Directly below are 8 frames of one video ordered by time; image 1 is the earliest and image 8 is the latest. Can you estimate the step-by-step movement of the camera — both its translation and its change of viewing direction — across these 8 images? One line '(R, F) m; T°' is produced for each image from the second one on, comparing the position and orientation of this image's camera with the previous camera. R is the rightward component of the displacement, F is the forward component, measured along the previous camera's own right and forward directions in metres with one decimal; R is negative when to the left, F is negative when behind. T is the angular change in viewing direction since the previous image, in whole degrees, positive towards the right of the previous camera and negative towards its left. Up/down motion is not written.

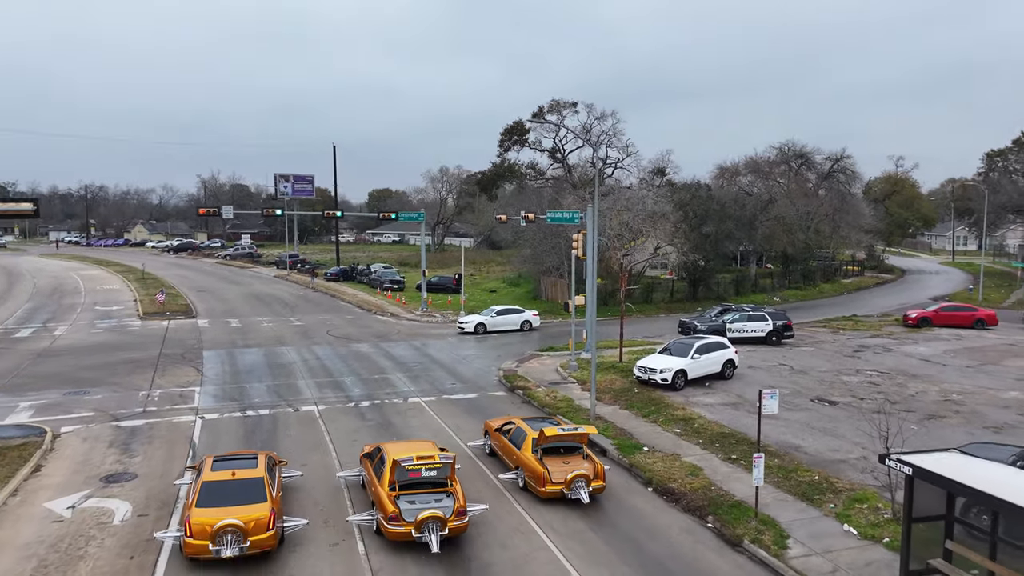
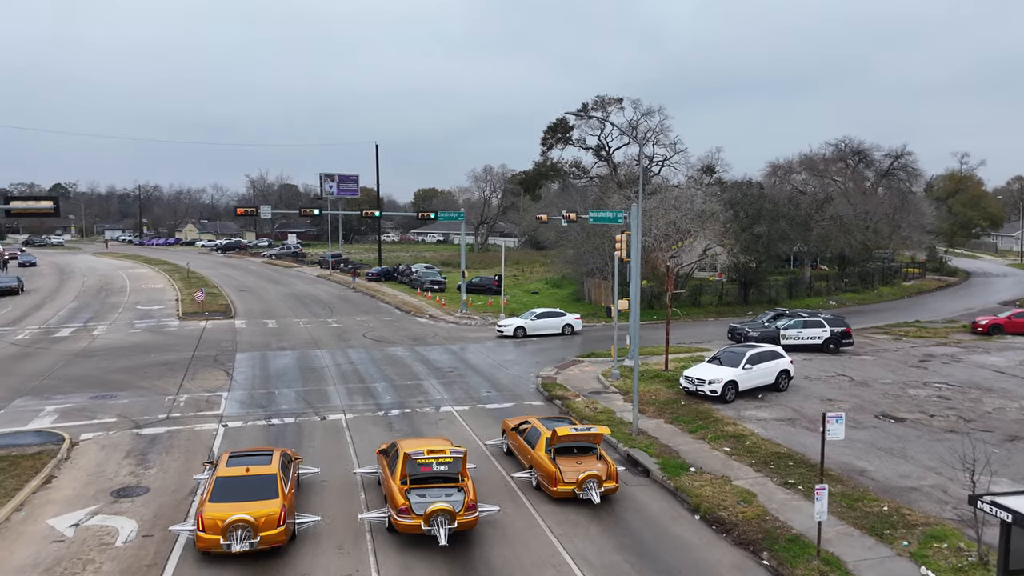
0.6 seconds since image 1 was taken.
(+0.2, +1.2) m; -3°
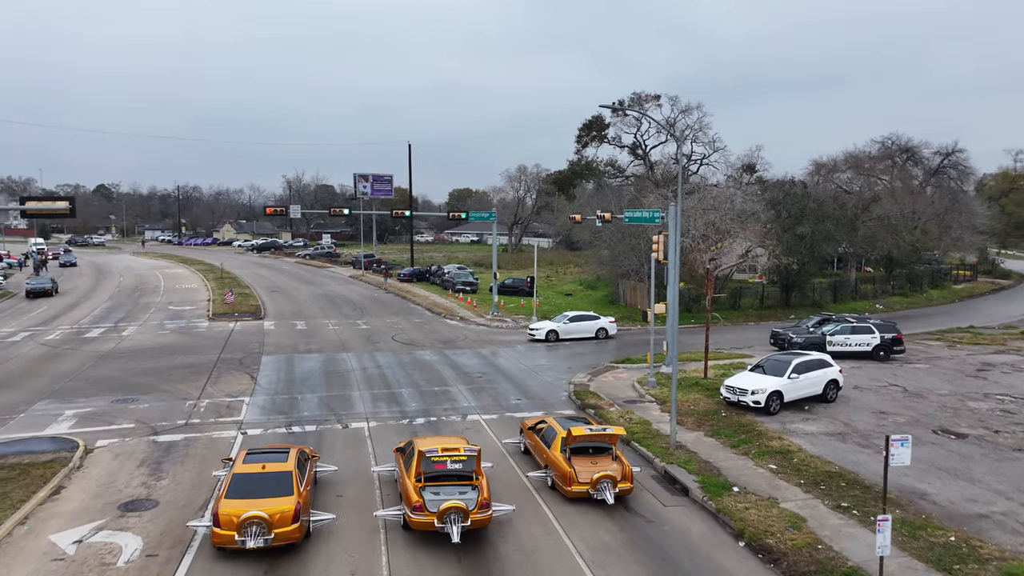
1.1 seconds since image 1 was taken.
(+0.1, +1.0) m; -3°
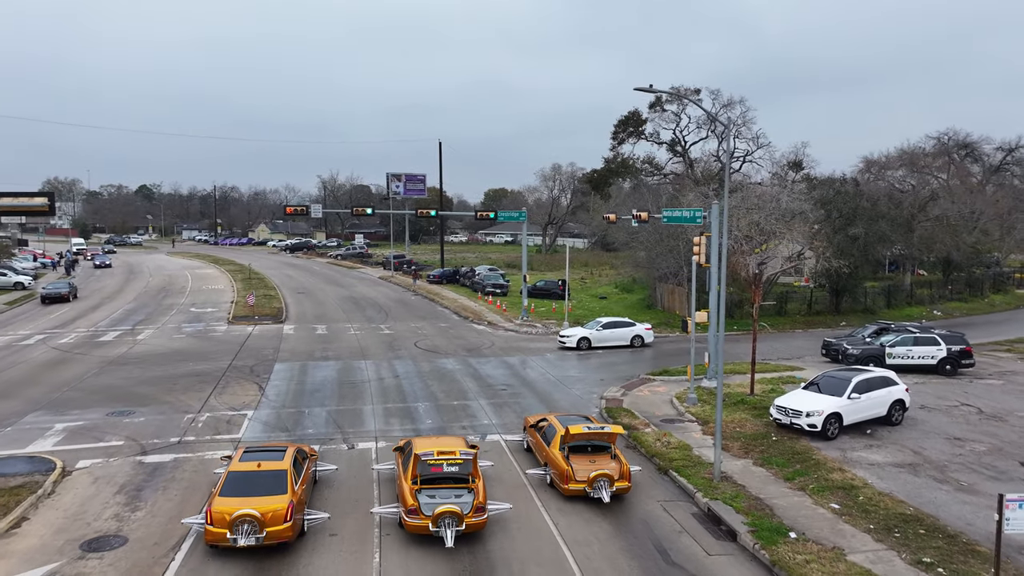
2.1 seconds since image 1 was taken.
(+0.3, +2.0) m; -3°
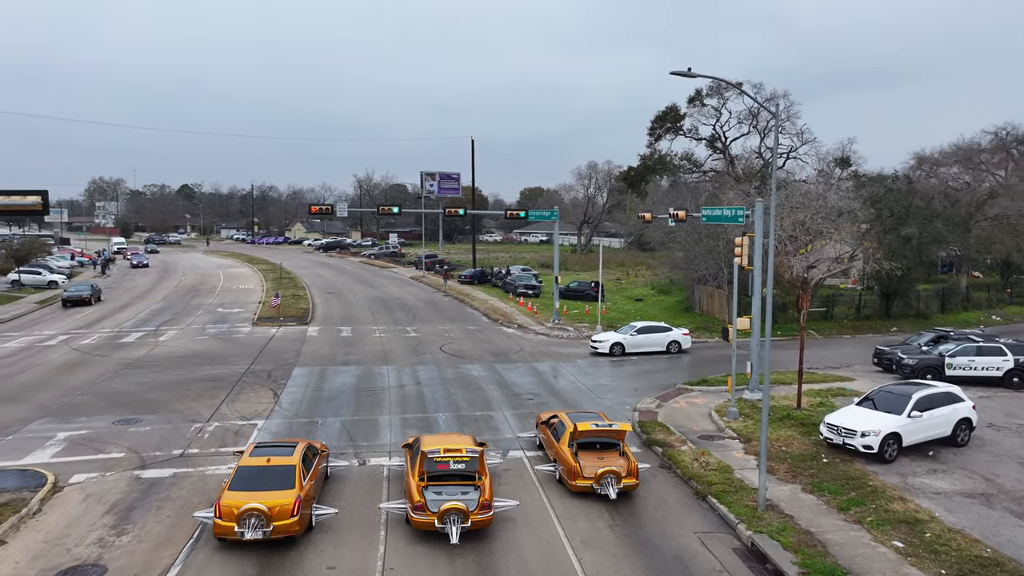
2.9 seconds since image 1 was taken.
(+0.3, +1.4) m; -3°
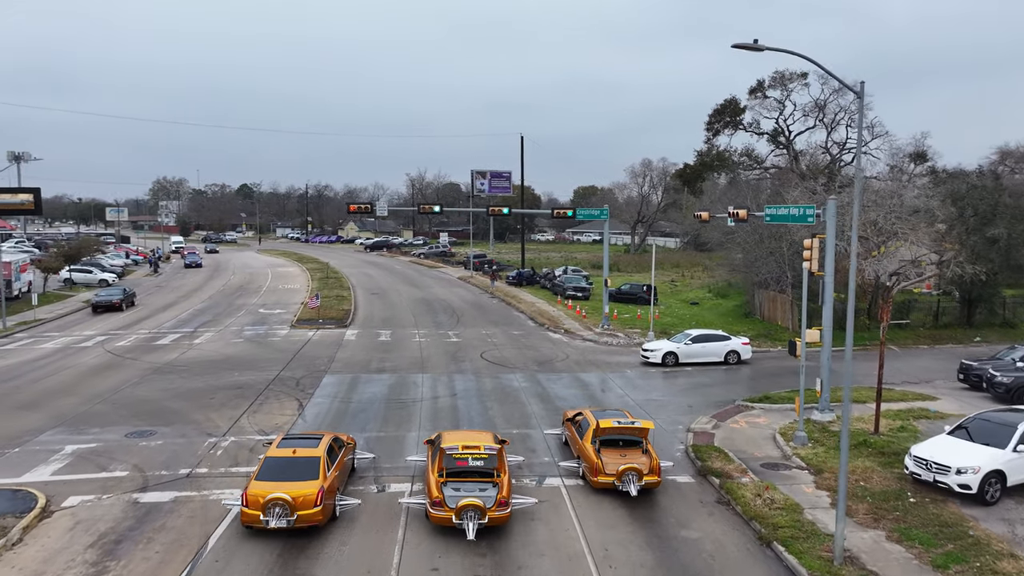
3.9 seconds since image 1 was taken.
(+0.3, +1.8) m; -4°
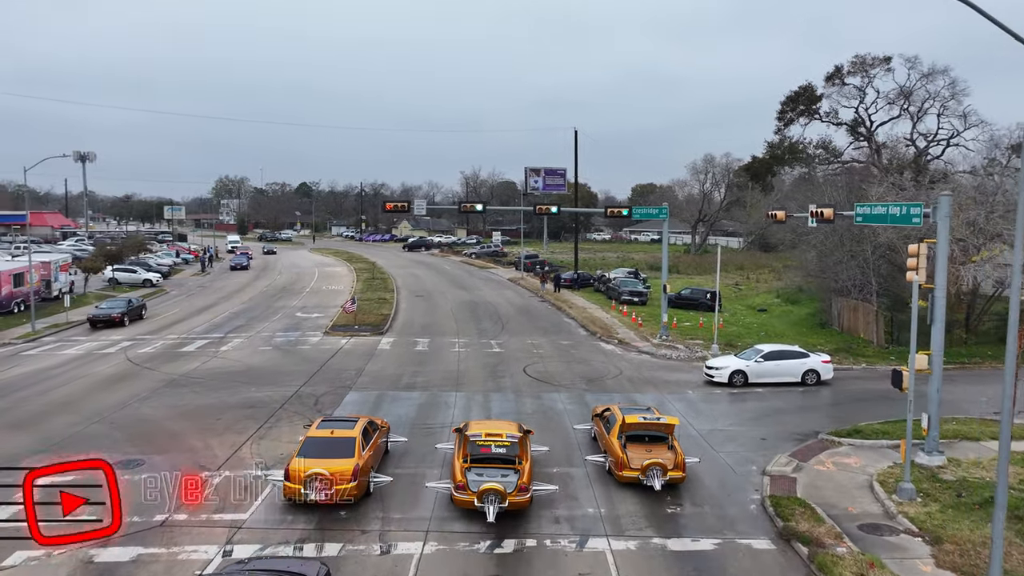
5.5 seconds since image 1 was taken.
(+0.3, +2.8) m; -4°
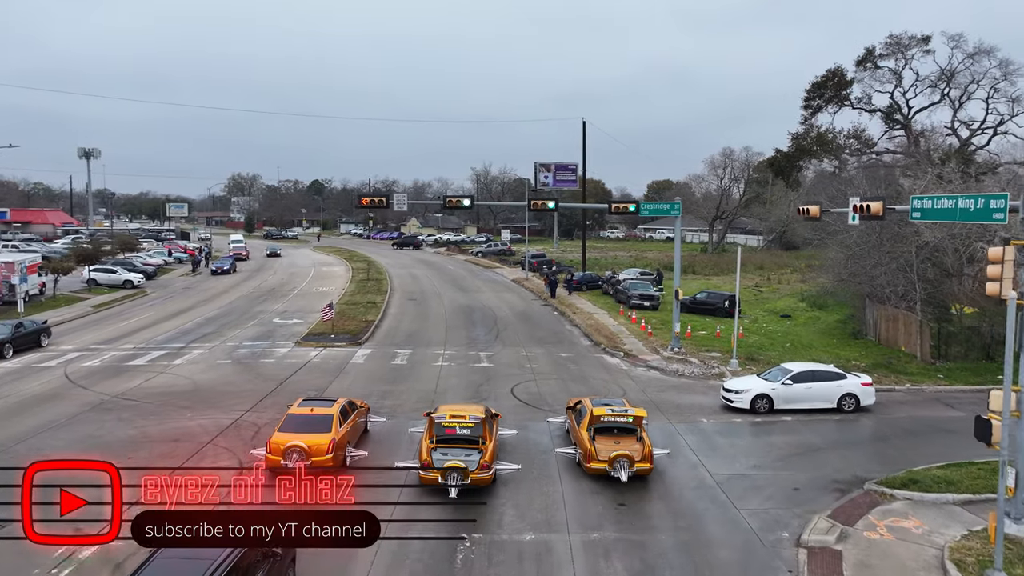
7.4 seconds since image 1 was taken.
(+0.9, +3.5) m; -1°
